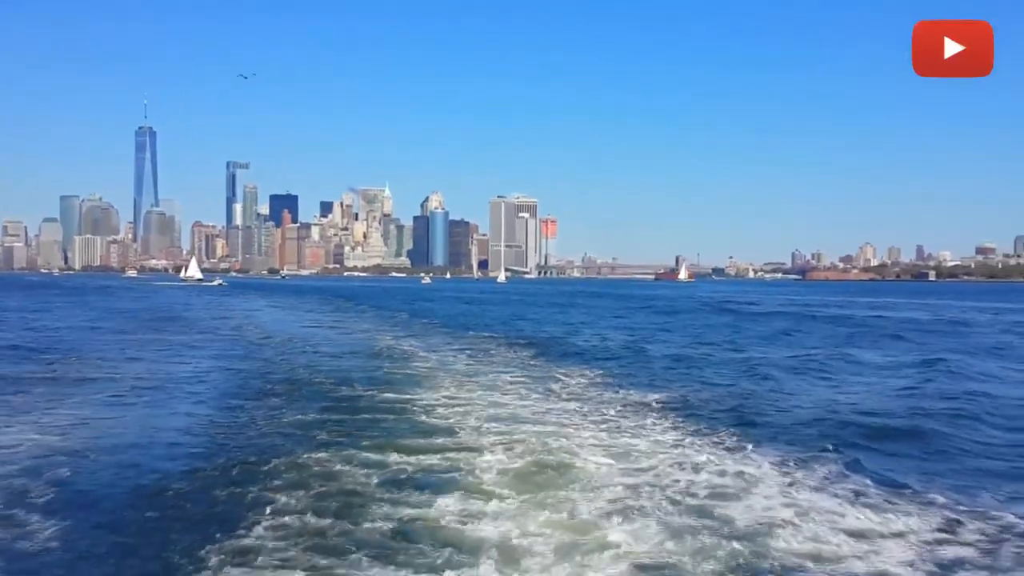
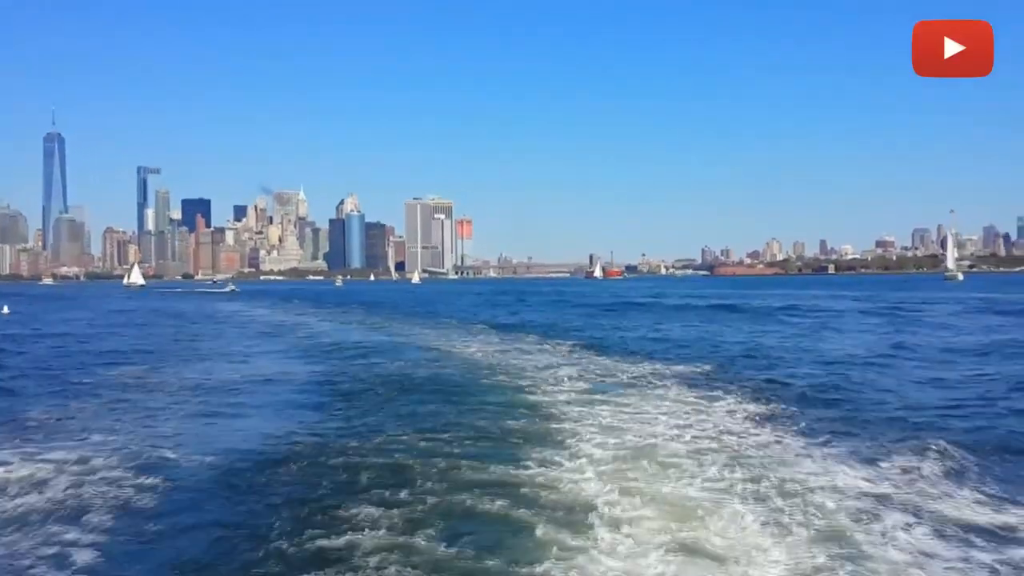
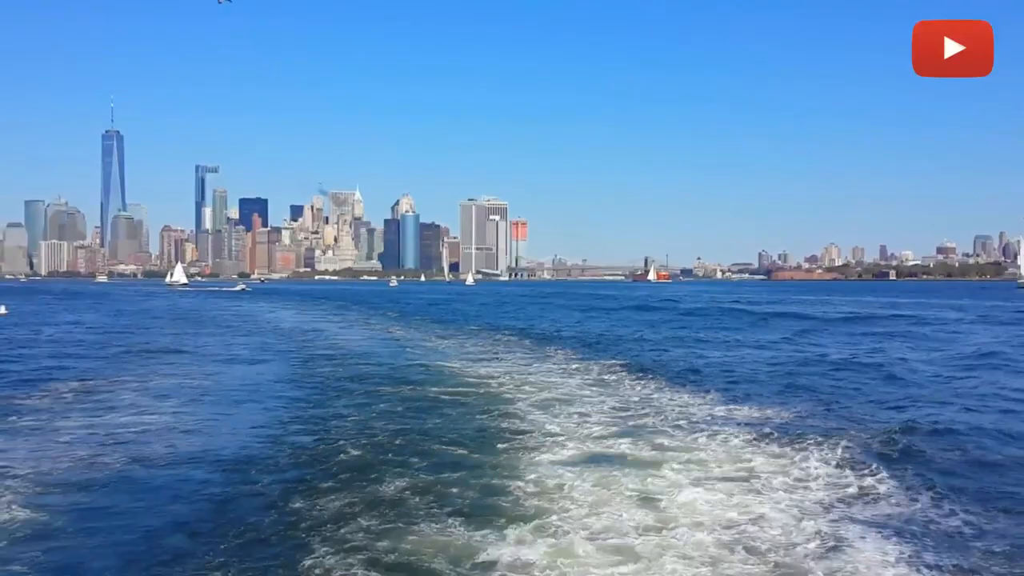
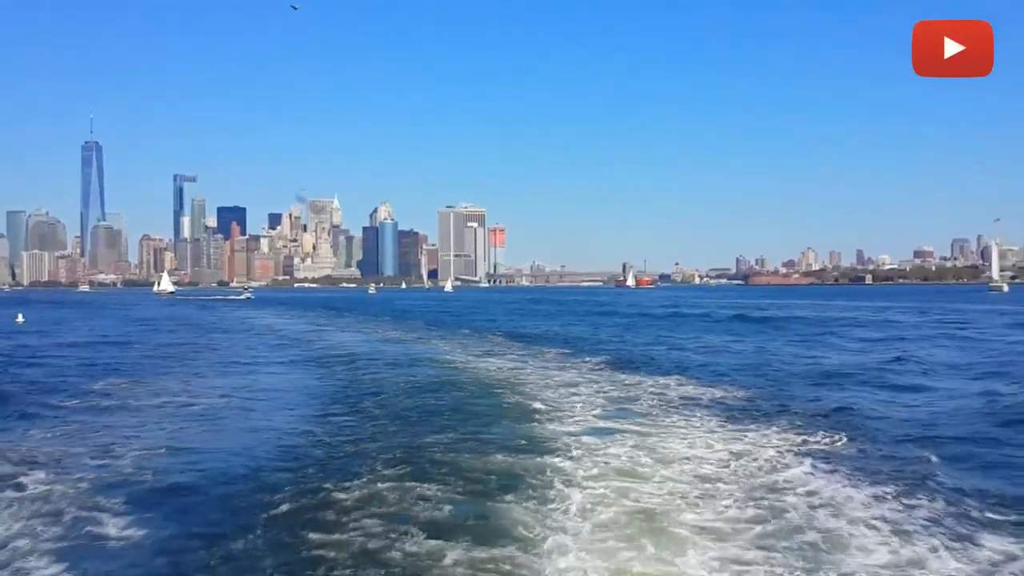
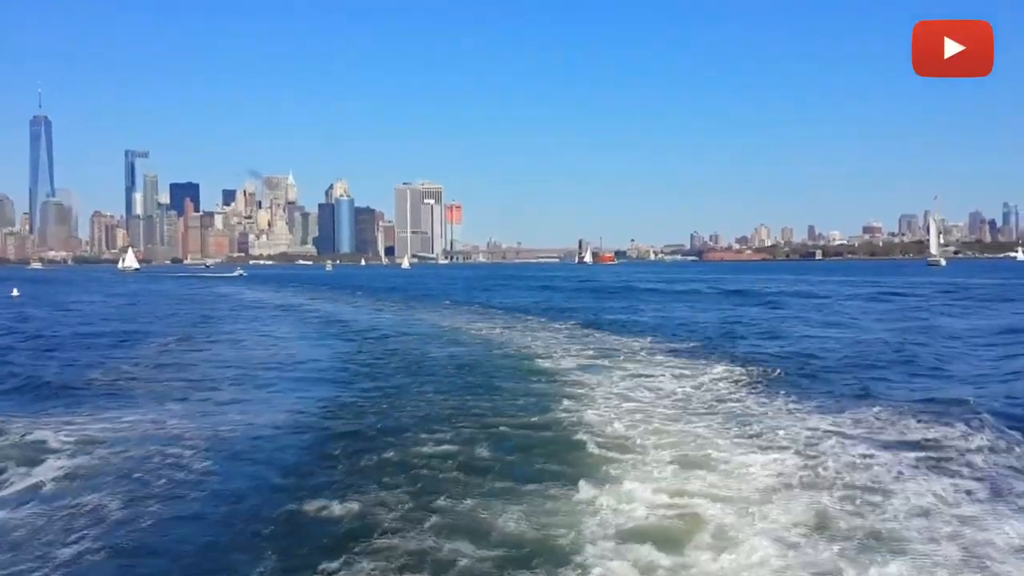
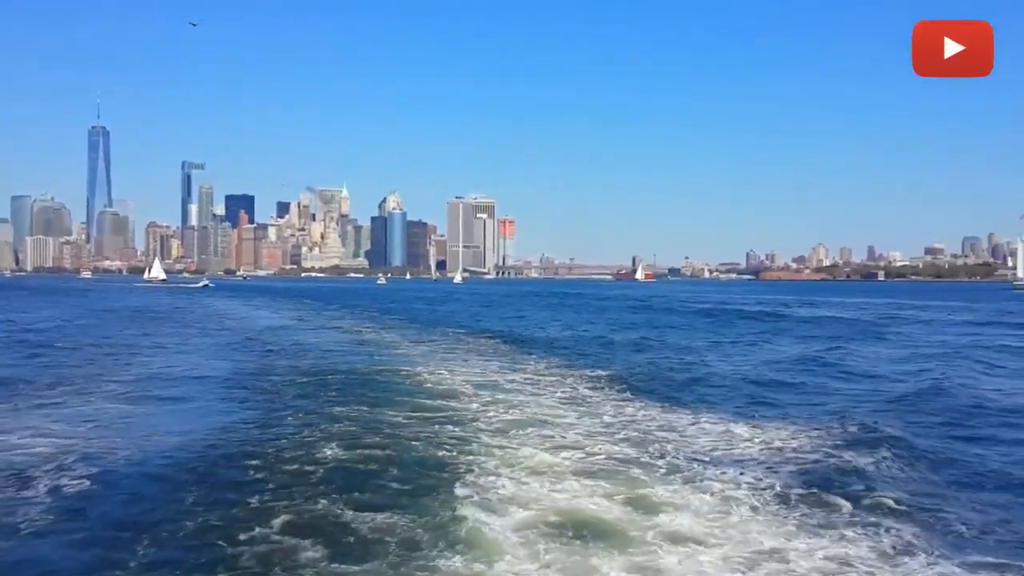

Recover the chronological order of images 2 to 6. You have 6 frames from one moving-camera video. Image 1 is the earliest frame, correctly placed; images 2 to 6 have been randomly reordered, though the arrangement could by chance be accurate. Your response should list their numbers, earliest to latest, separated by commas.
6, 3, 4, 2, 5
